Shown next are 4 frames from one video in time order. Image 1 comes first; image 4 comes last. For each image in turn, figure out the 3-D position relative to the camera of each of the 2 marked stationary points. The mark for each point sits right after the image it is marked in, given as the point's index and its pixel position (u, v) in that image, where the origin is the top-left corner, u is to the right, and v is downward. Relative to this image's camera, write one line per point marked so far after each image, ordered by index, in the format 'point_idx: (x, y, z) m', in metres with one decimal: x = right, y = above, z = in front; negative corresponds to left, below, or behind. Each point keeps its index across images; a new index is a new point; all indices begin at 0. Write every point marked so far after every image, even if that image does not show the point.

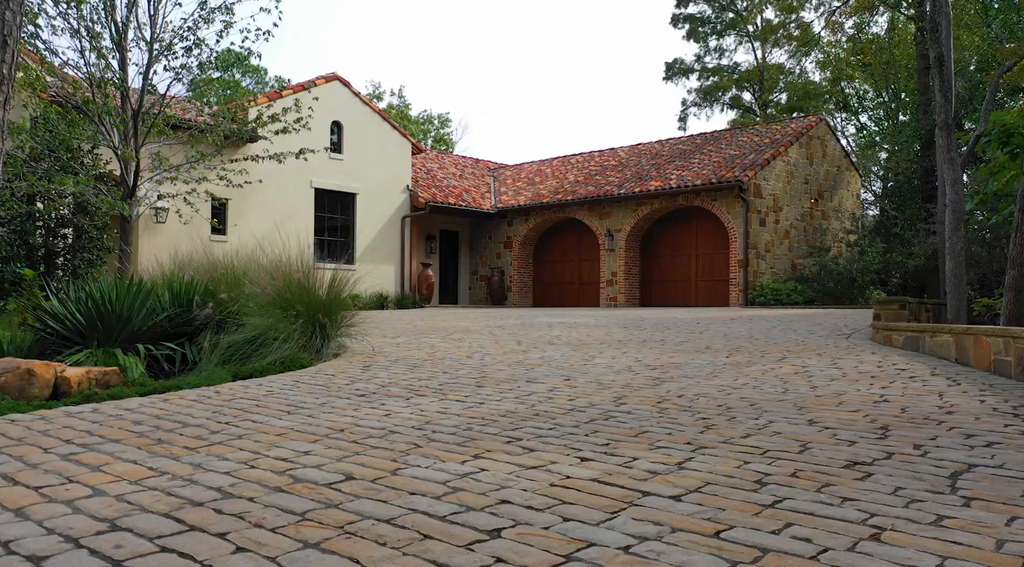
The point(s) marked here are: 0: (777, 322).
0: (+4.1, -0.6, +13.3) m
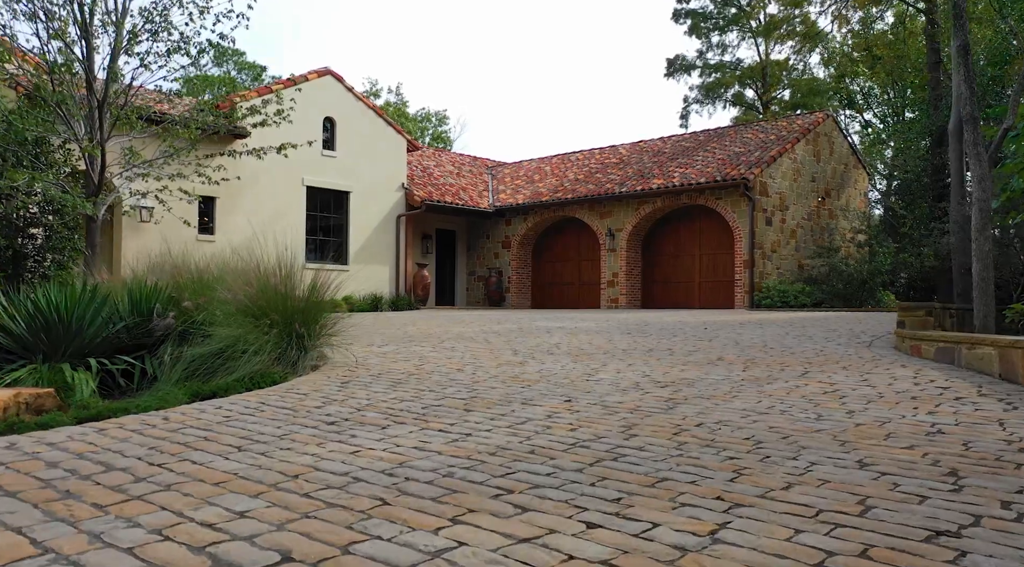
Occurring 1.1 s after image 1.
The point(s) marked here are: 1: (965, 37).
0: (+4.1, -0.6, +12.6) m
1: (+5.8, +3.1, +10.9) m
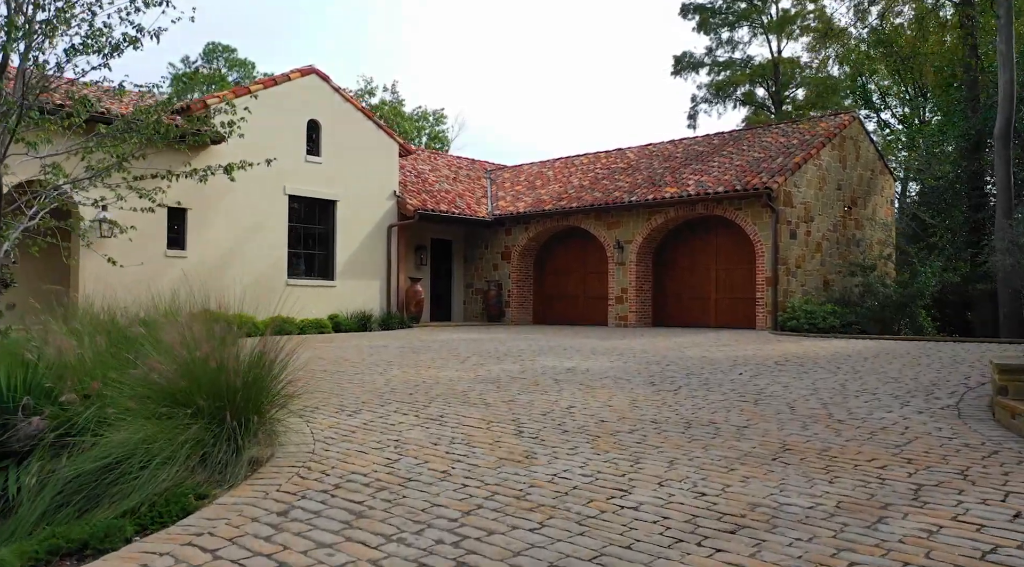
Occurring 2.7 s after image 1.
0: (+4.1, -1.1, +10.8) m
1: (+5.8, +2.7, +9.1) m
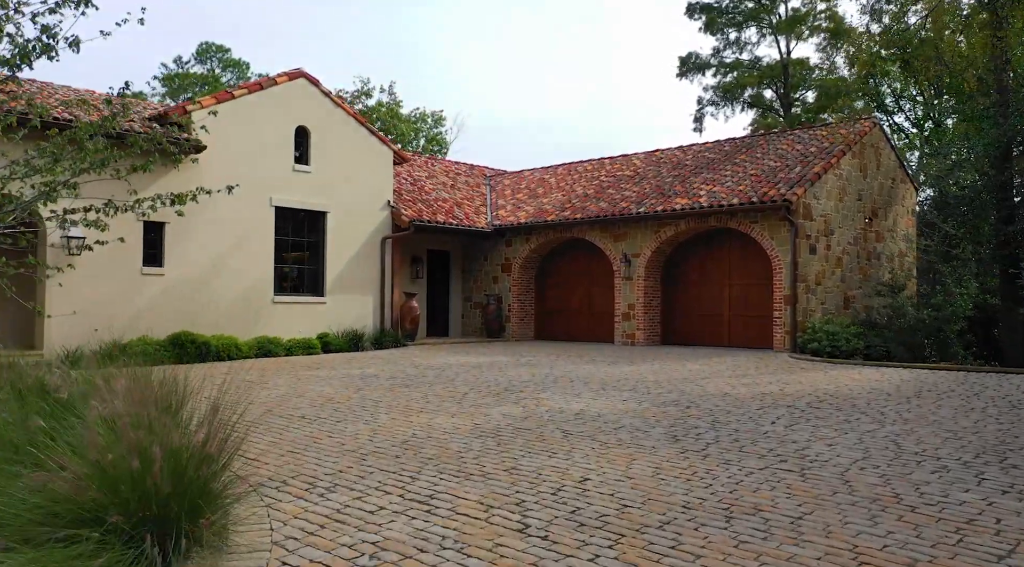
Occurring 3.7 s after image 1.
0: (+4.1, -1.5, +9.5) m
1: (+5.8, +2.3, +7.8) m
